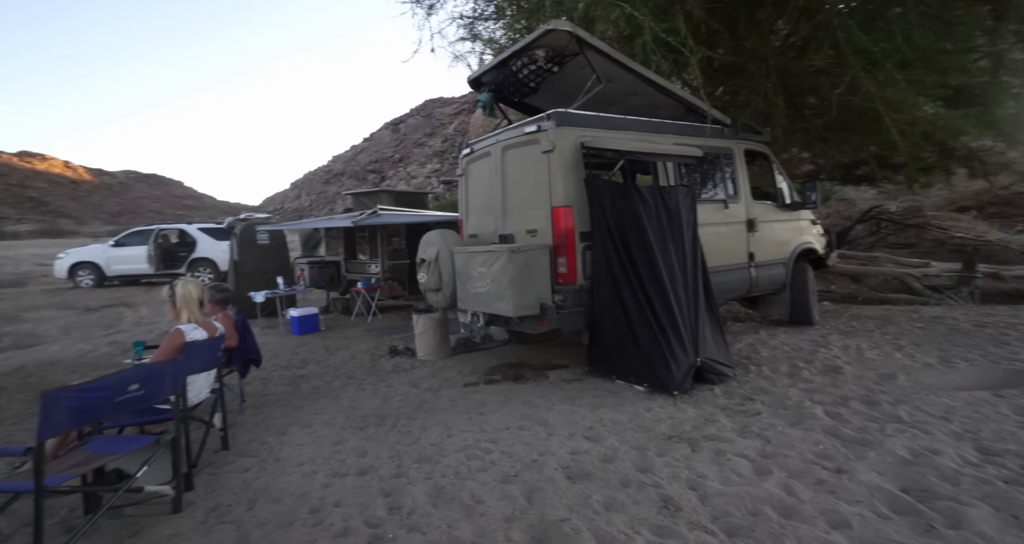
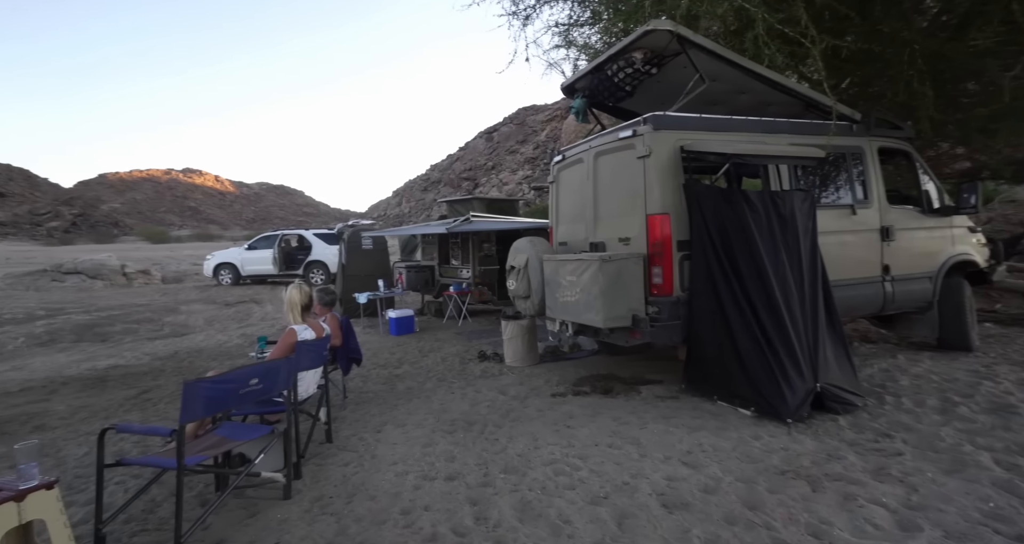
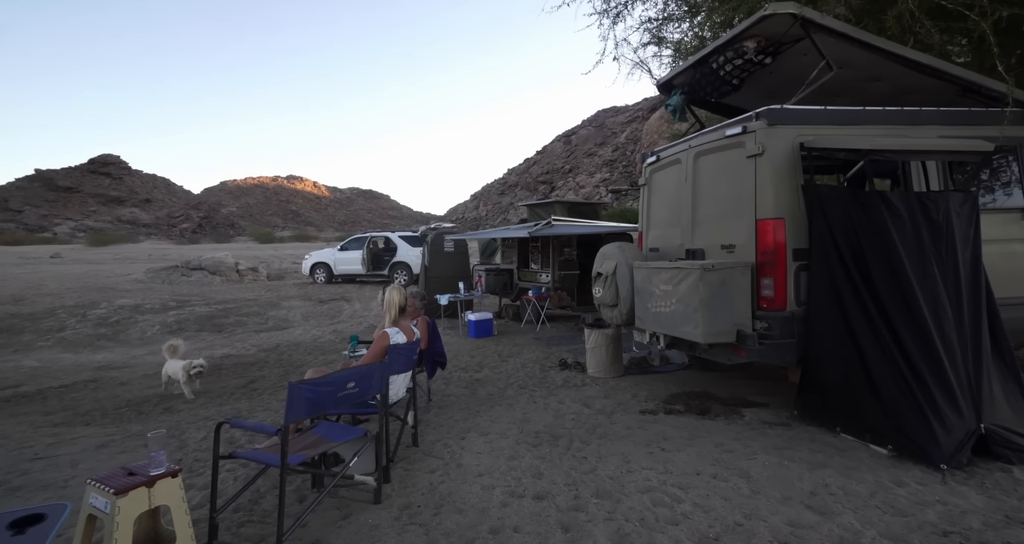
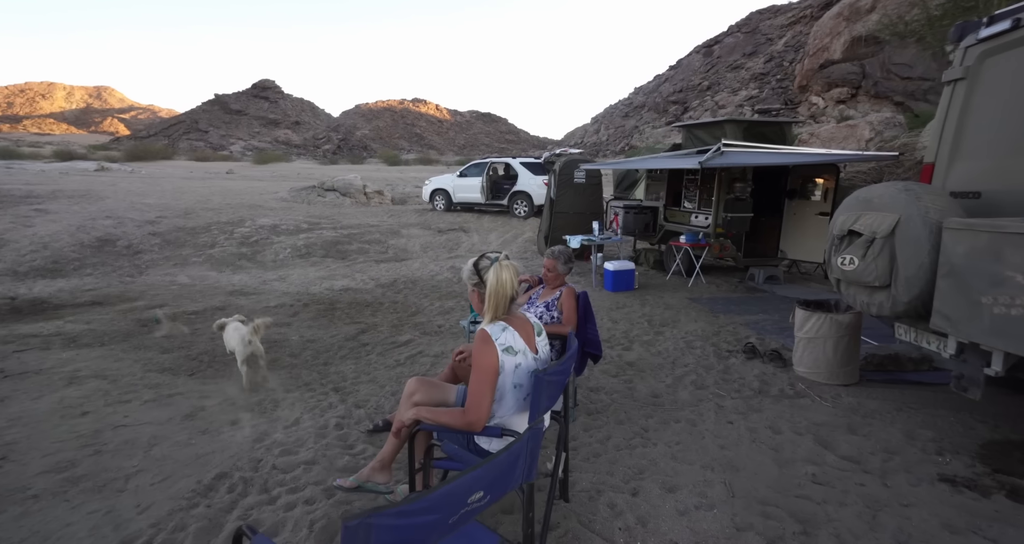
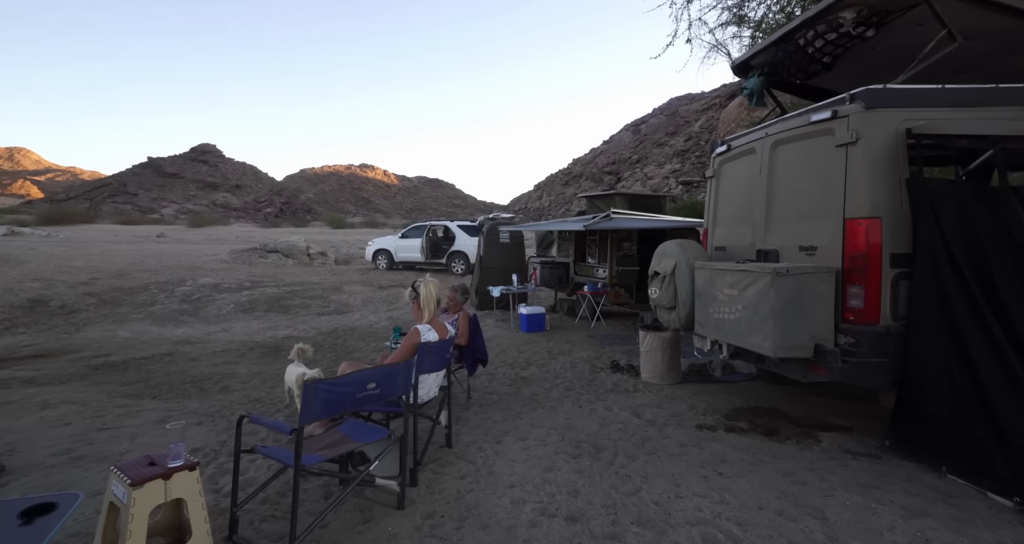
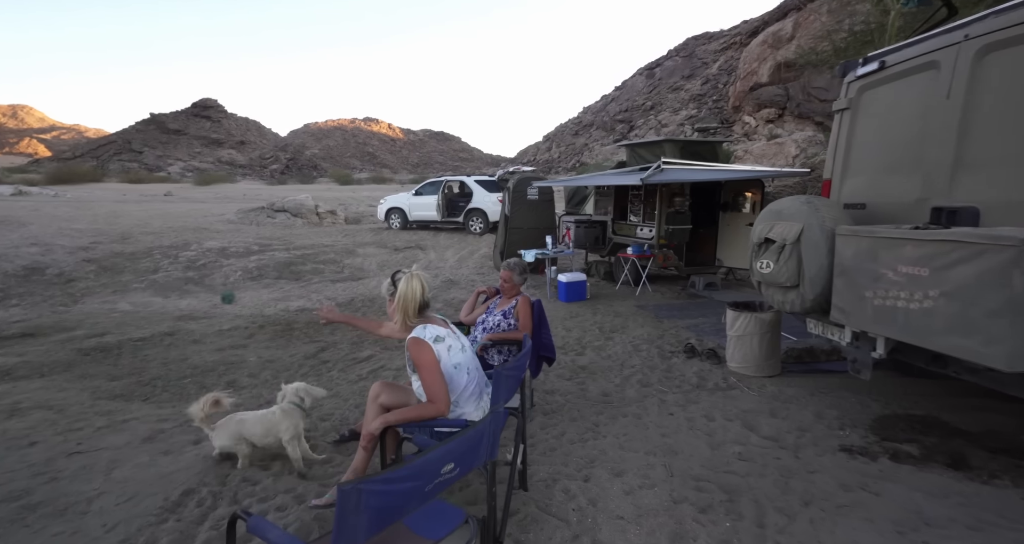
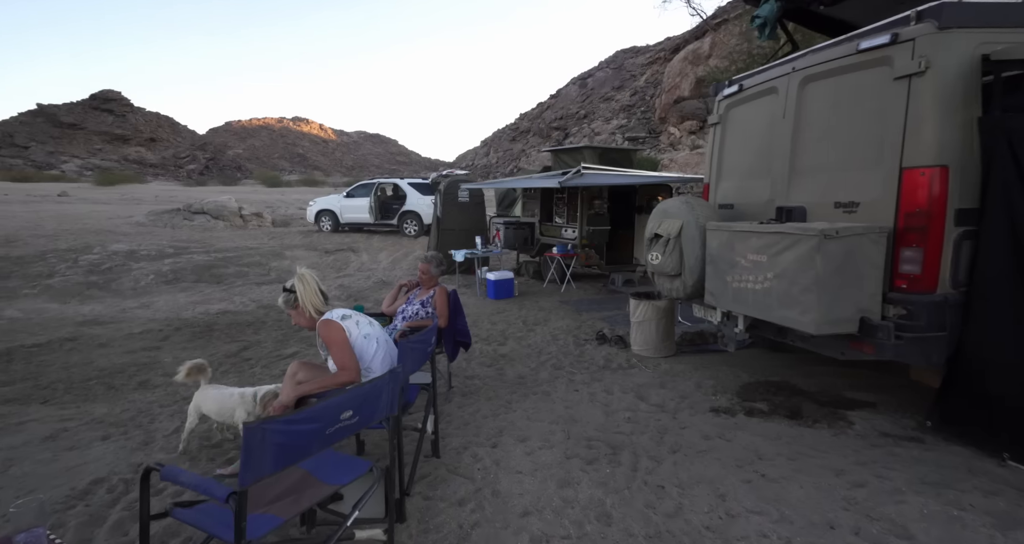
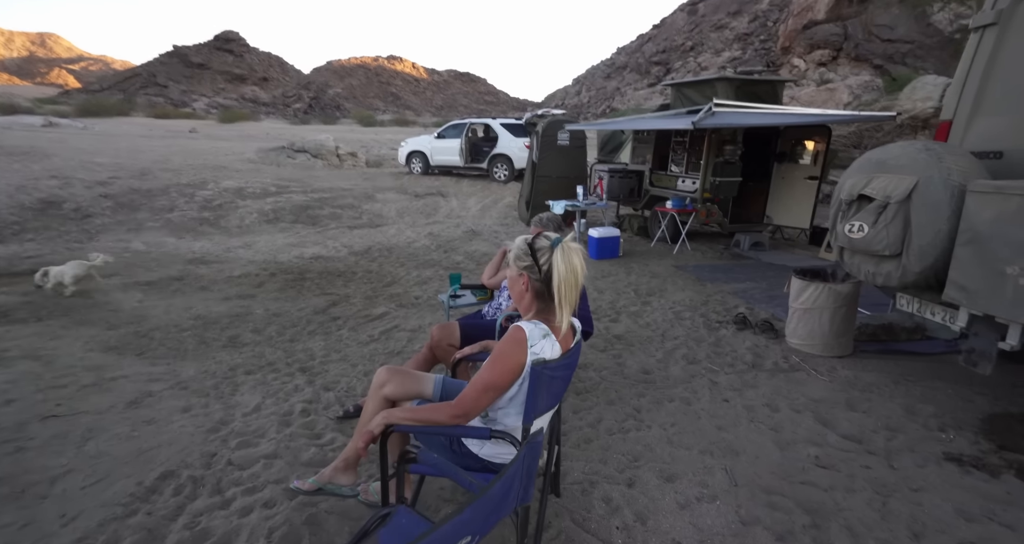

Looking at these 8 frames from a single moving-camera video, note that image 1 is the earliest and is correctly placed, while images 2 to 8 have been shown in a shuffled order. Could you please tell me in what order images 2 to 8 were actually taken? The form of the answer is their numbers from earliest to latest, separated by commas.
2, 3, 5, 7, 6, 4, 8
